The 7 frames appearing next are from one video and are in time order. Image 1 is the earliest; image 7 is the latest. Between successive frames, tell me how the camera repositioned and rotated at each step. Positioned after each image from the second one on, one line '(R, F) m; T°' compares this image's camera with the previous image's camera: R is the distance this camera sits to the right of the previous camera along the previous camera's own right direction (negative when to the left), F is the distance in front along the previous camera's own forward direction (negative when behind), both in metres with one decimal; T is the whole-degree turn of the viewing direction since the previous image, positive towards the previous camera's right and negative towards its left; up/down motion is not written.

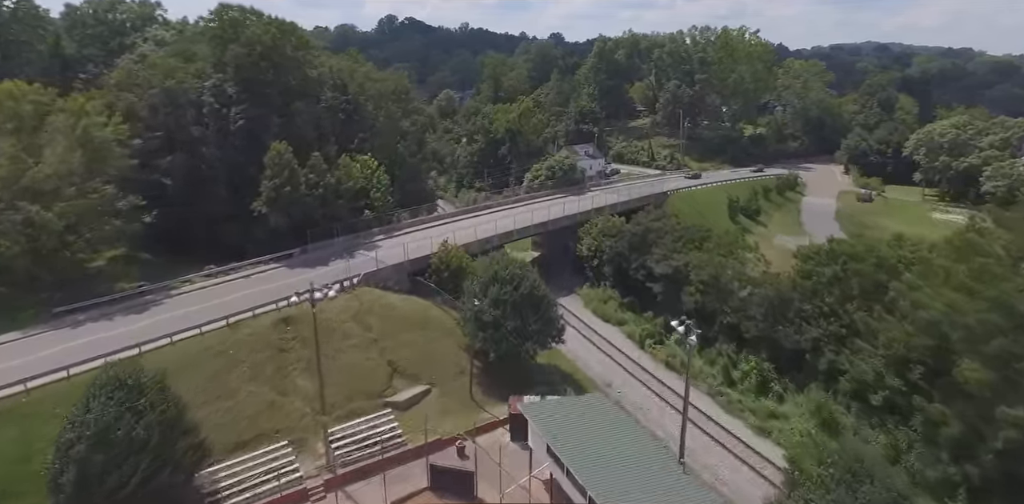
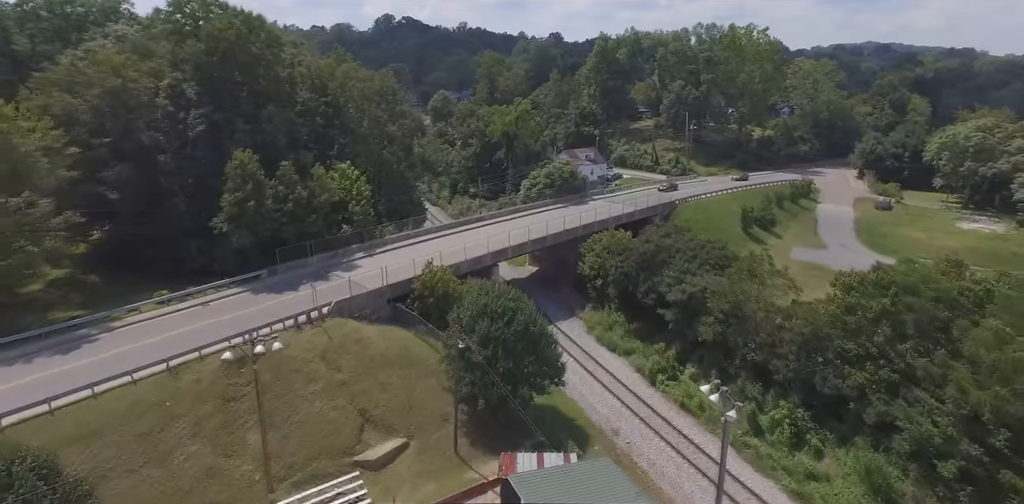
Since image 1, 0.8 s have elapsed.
(+0.3, +3.6) m; 0°
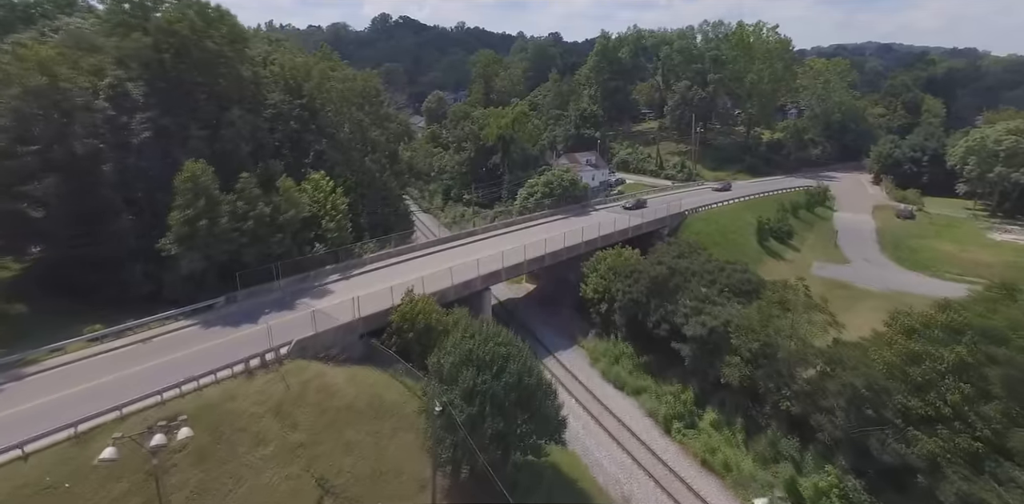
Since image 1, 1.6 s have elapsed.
(+0.3, +3.7) m; 0°
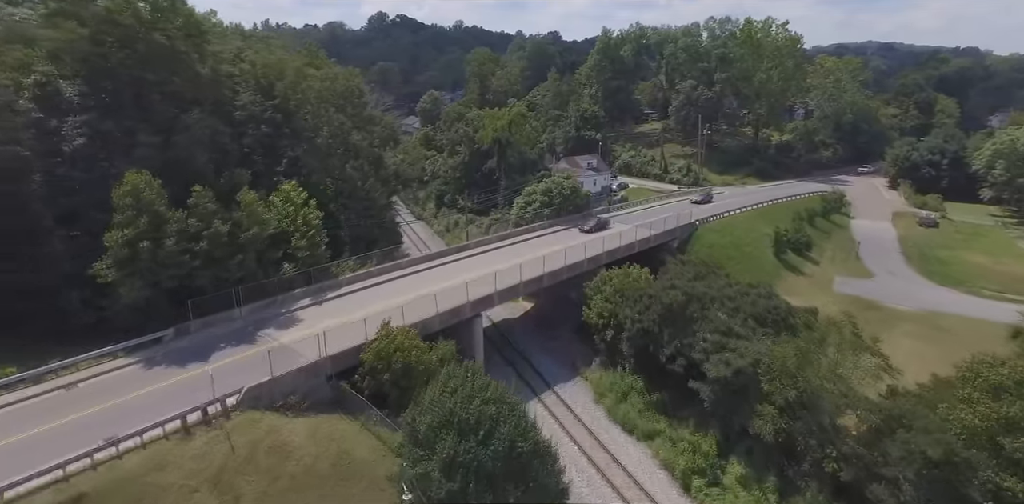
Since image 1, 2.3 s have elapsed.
(+0.3, +3.3) m; 0°
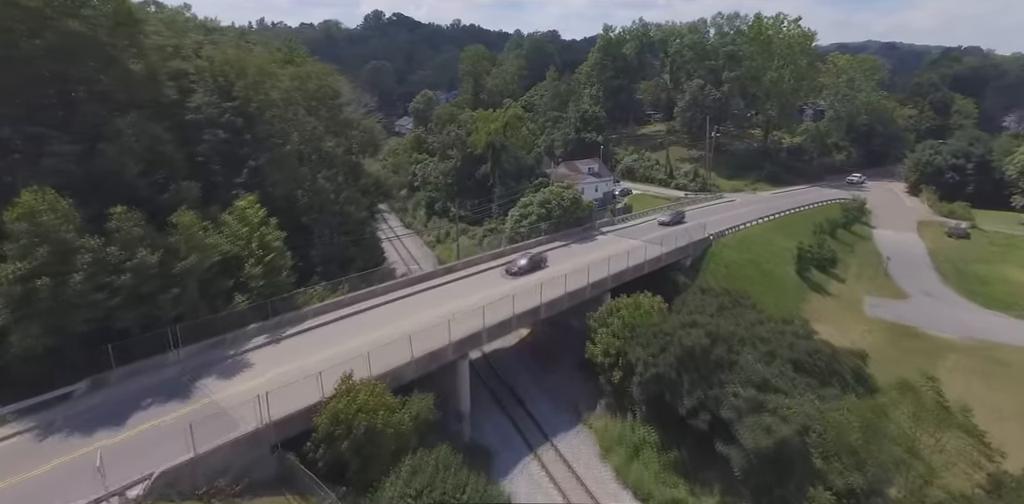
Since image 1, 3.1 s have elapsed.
(+0.4, +3.8) m; 0°
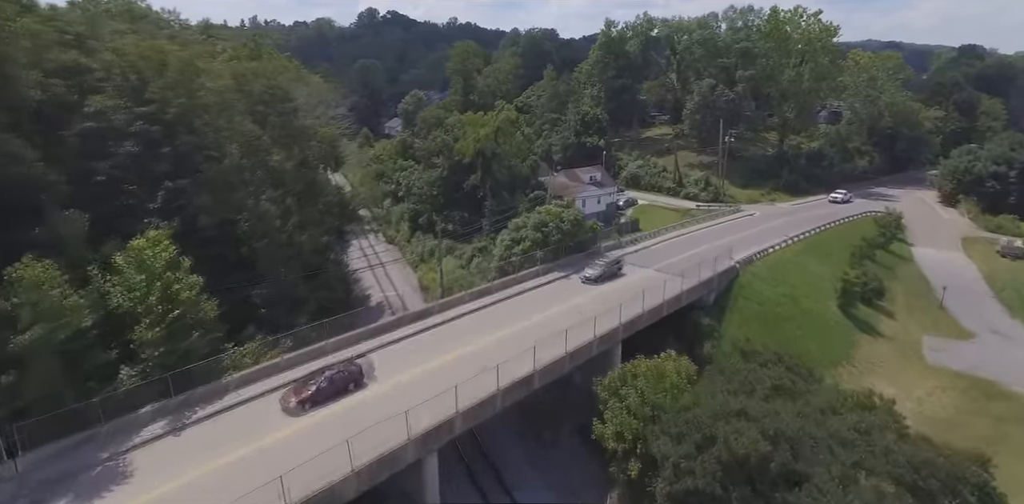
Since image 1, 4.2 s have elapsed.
(+0.5, +5.6) m; 0°
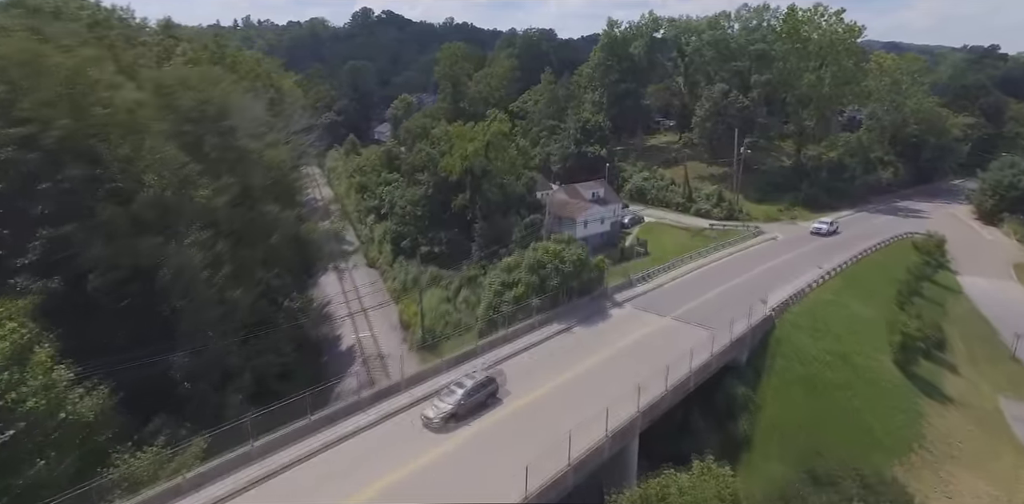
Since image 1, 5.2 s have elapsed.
(+0.4, +5.0) m; 0°
